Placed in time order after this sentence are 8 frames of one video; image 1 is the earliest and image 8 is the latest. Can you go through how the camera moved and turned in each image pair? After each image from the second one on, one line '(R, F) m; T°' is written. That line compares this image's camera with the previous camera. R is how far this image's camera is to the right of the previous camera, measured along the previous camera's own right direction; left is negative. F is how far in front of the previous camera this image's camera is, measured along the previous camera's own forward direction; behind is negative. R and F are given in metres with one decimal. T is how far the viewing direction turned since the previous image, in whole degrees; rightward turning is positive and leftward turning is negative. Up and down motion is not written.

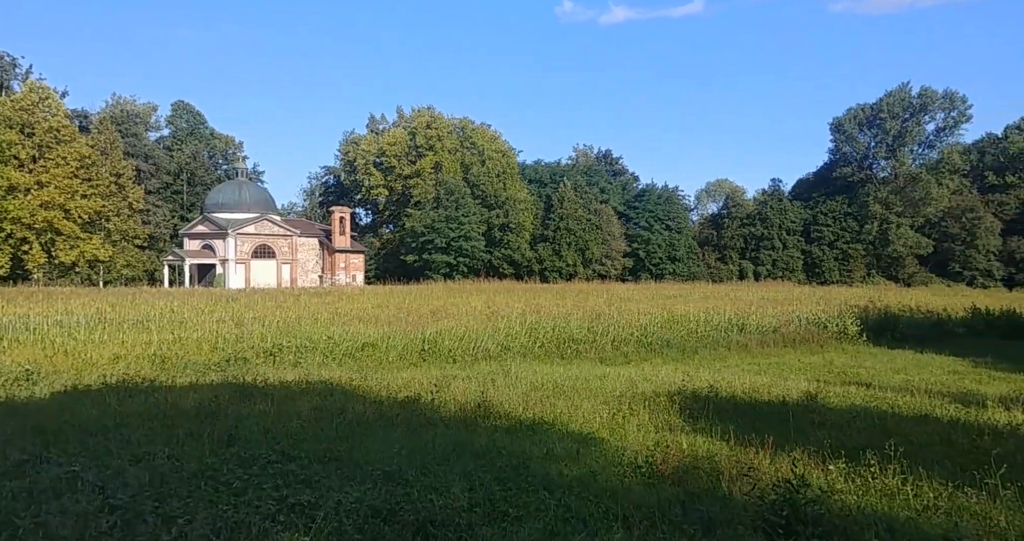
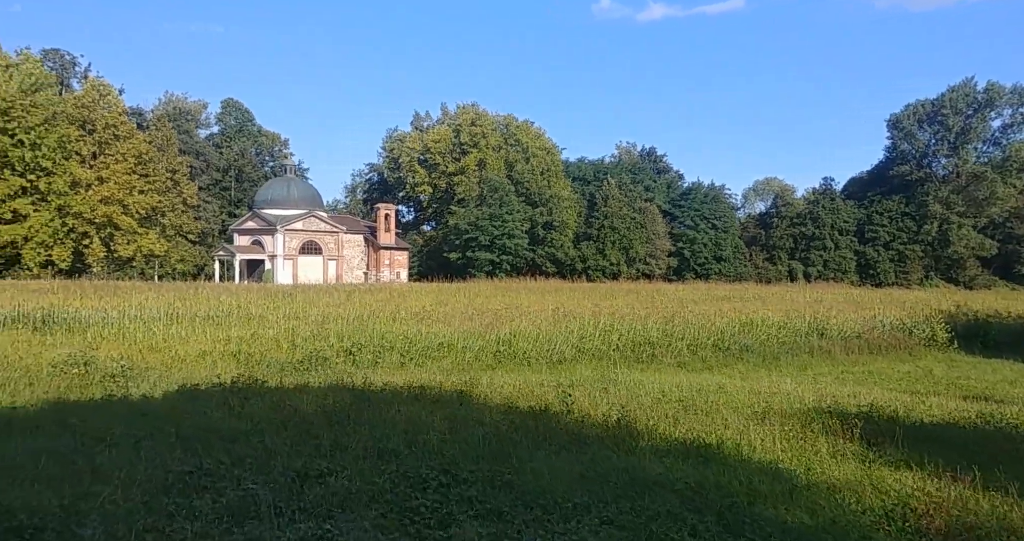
(-0.6, +0.2) m; -3°
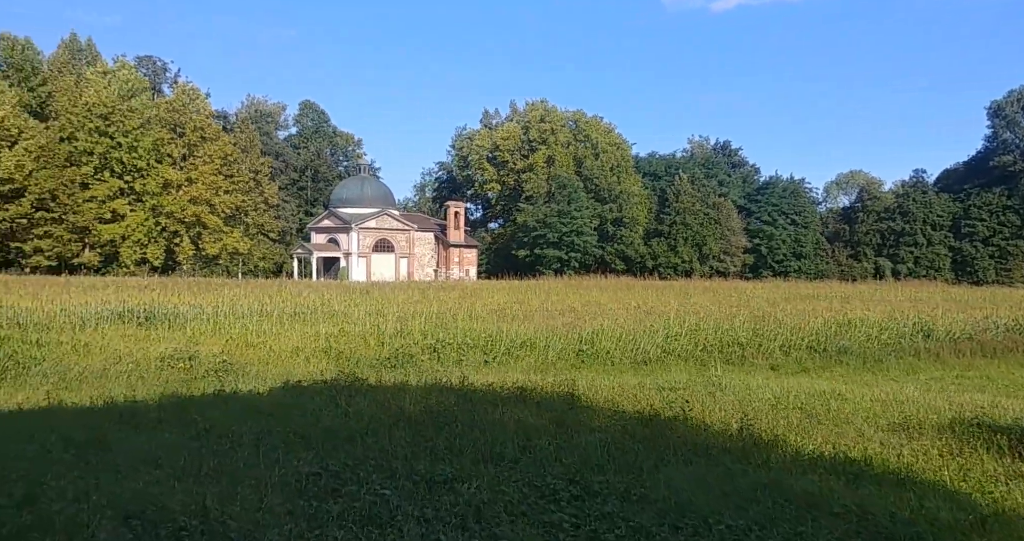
(-0.3, +0.1) m; -5°
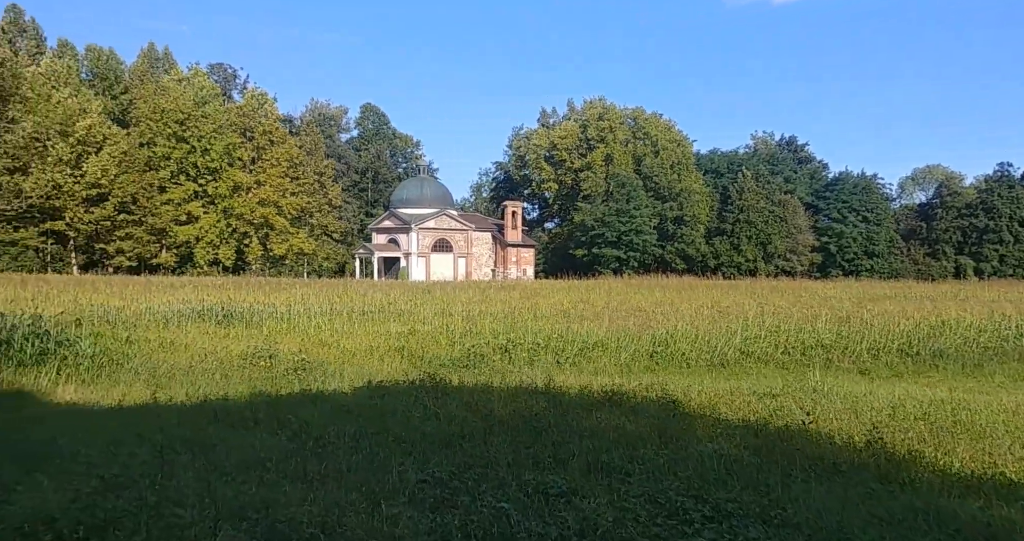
(-0.3, +0.2) m; -4°
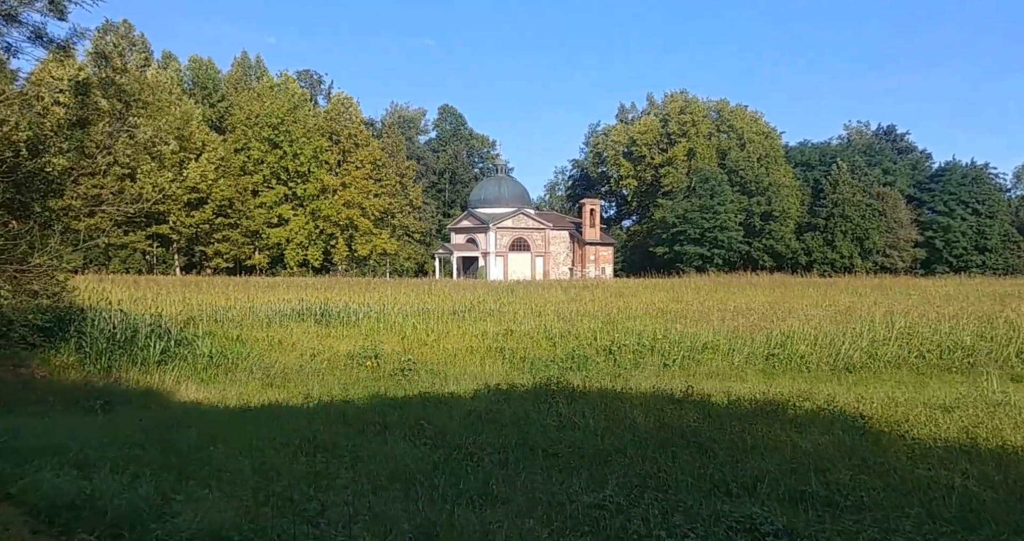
(-0.5, +0.5) m; -5°
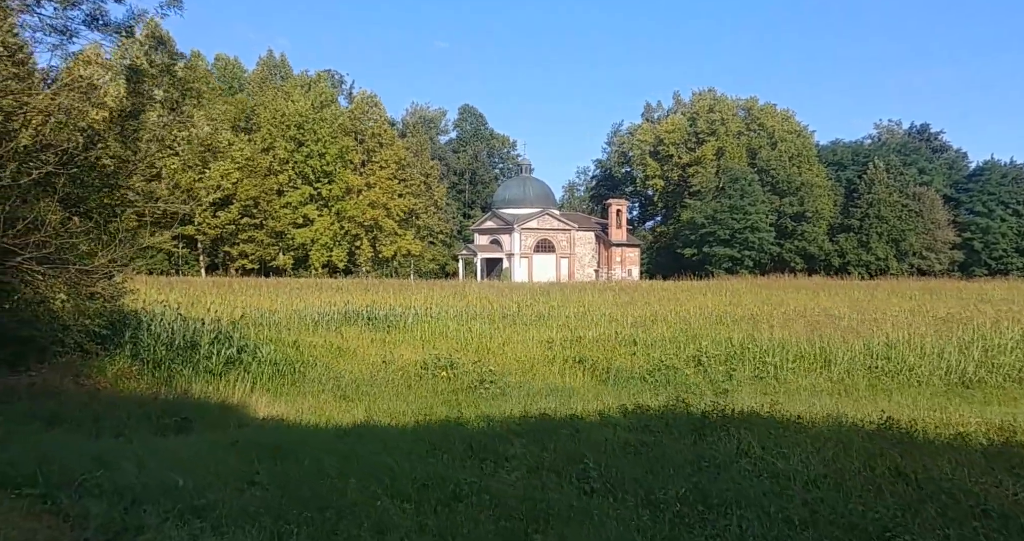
(-1.0, +0.8) m; -1°
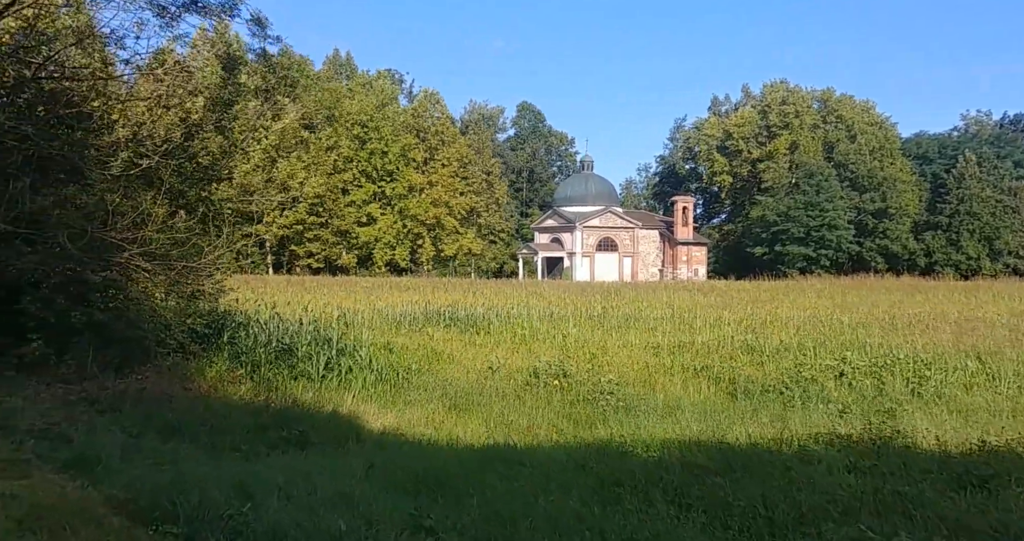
(-0.9, +0.9) m; -4°
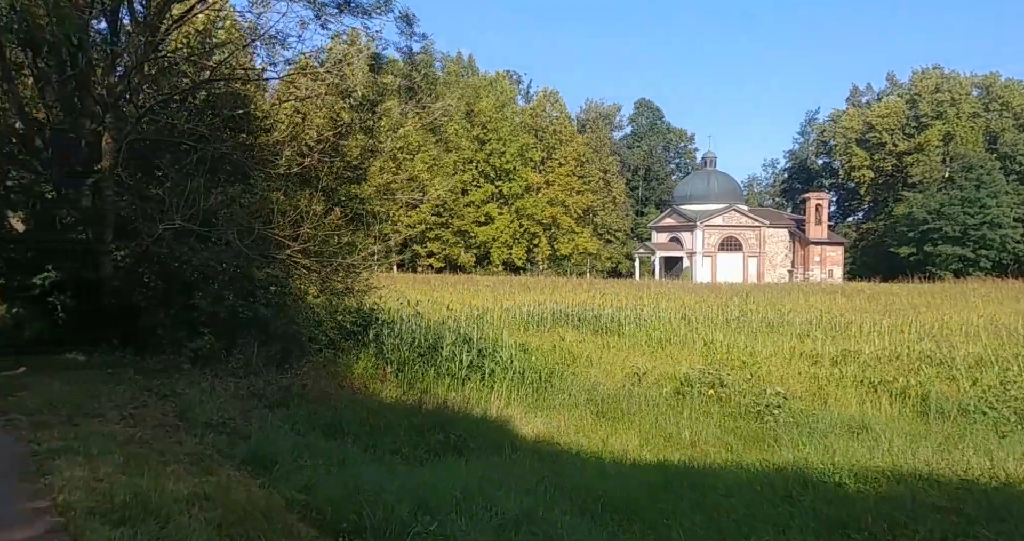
(-0.5, +0.6) m; -8°
